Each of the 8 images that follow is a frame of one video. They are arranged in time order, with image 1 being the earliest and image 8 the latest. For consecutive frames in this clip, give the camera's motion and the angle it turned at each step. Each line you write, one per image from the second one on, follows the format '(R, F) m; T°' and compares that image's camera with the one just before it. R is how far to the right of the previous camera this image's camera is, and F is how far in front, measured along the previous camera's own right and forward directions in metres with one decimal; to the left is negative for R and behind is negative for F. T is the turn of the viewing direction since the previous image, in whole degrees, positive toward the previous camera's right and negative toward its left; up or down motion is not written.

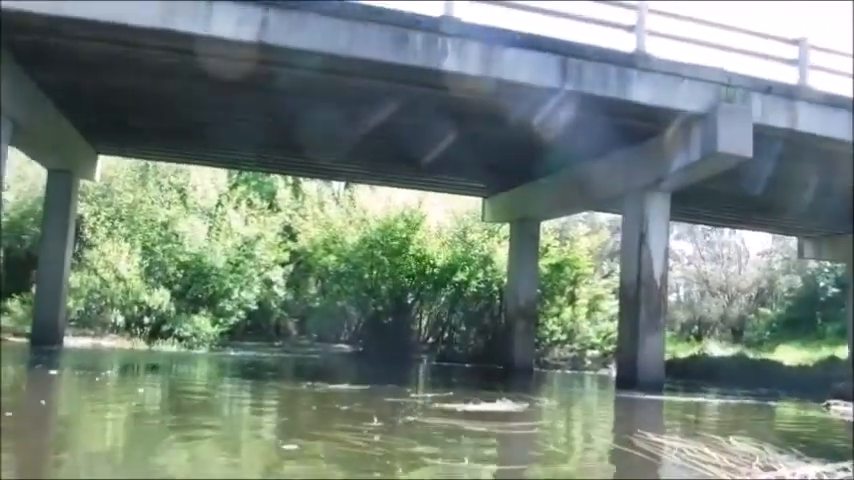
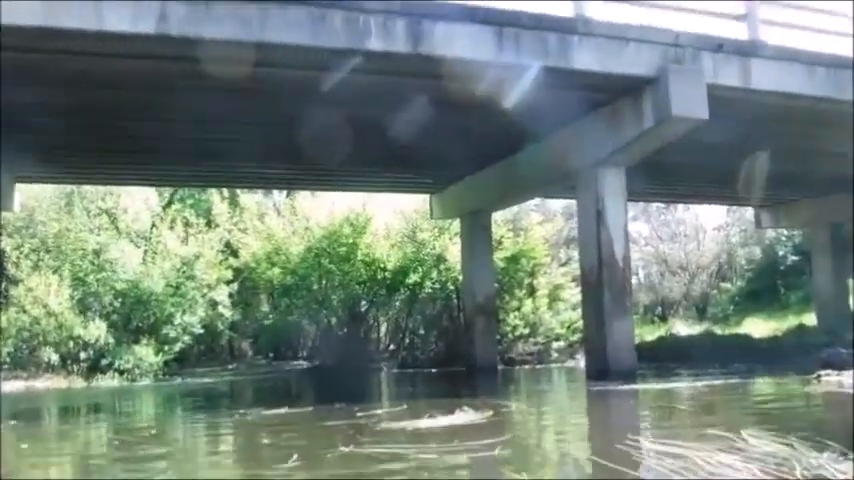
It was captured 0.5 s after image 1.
(+0.2, +1.2) m; +3°
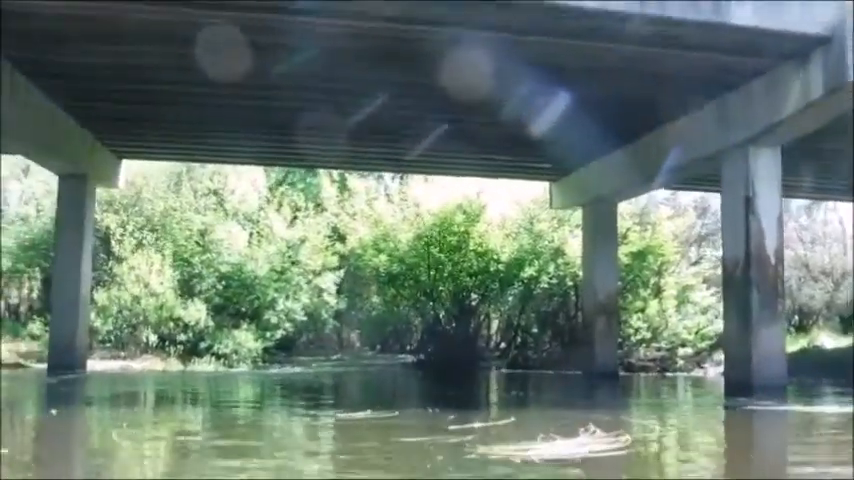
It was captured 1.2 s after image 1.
(0.0, +1.8) m; -7°
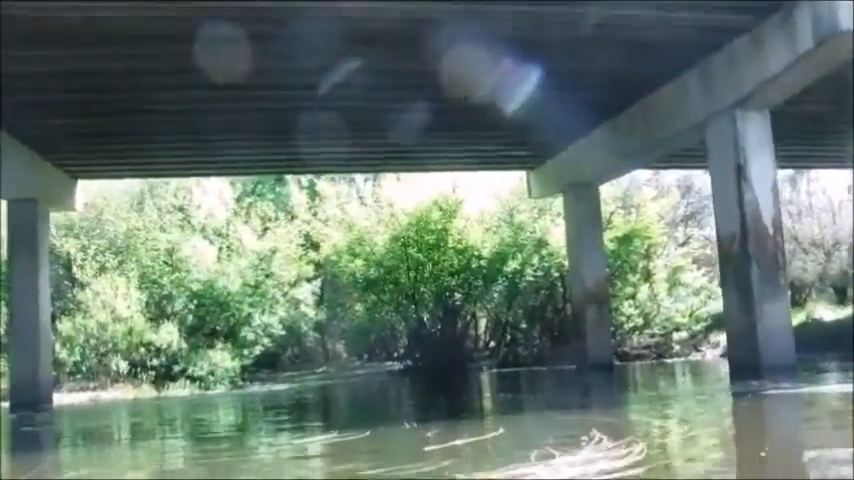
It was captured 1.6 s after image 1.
(+0.1, +1.0) m; +1°
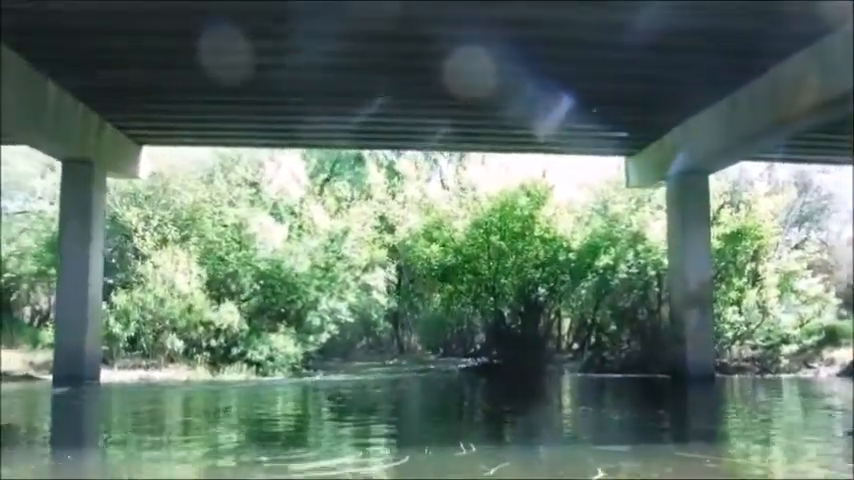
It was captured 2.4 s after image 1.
(+0.1, +1.9) m; -5°
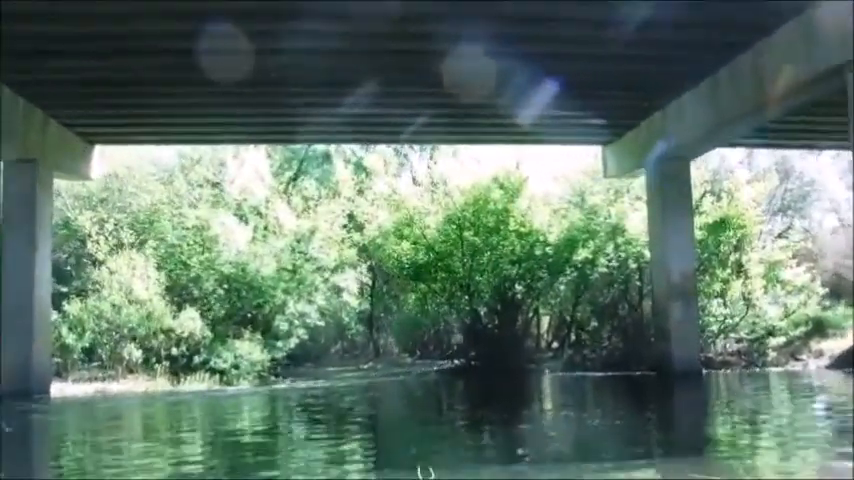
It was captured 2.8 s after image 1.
(+0.1, +1.0) m; +1°
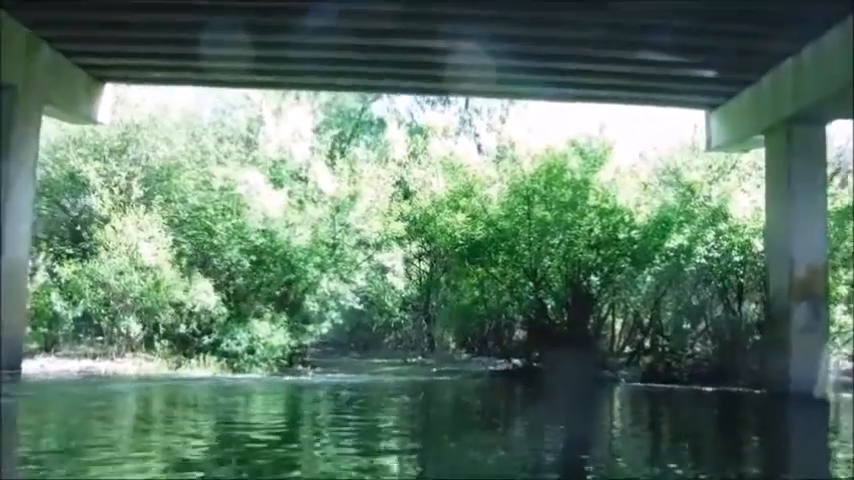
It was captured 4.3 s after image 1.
(+0.2, +3.4) m; -4°
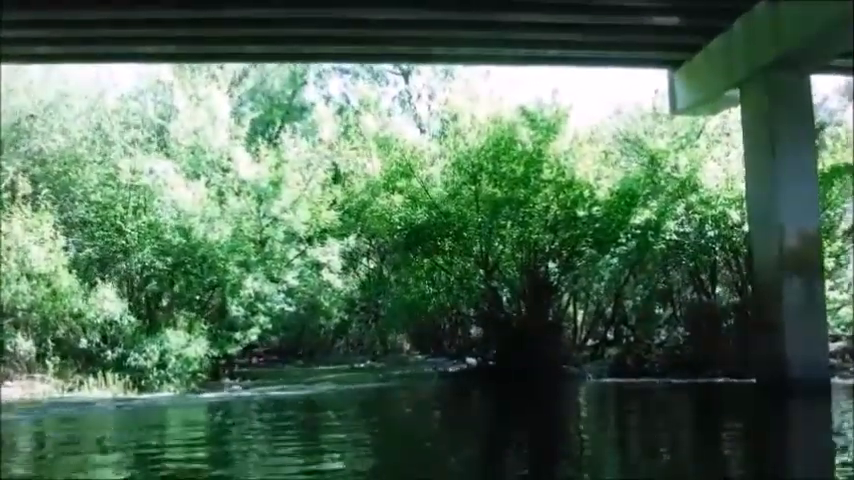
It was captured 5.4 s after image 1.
(+0.3, +2.0) m; +3°
